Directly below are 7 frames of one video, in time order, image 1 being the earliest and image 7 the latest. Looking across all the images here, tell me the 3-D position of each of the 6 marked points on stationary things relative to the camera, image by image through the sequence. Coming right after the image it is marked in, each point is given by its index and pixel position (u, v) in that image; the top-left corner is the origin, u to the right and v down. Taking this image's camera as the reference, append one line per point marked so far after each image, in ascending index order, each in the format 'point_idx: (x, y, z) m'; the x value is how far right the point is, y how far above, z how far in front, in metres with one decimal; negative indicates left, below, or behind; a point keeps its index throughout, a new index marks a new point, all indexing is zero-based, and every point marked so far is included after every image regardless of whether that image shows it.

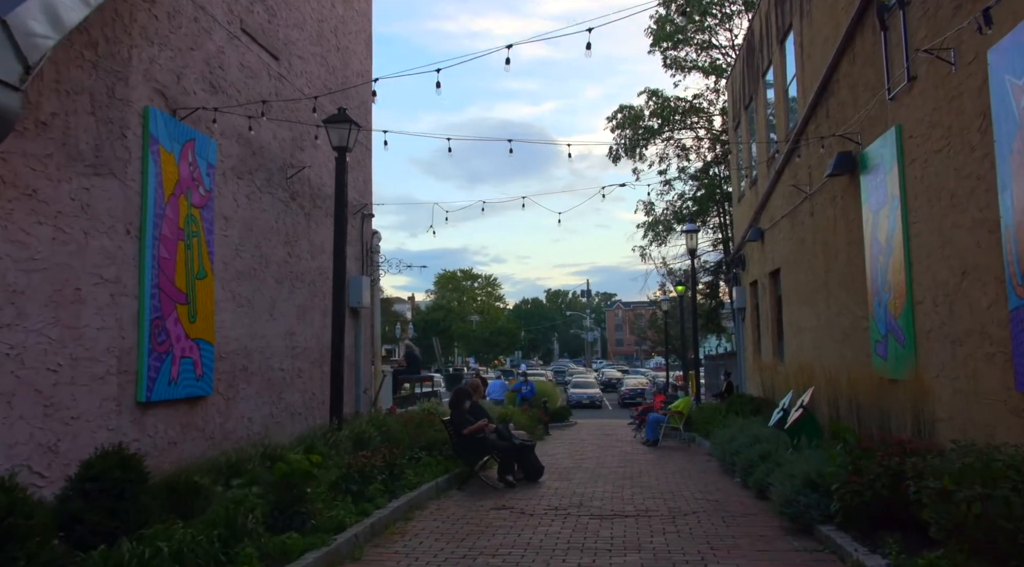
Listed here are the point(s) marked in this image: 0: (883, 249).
0: (+4.0, +0.4, +9.2) m
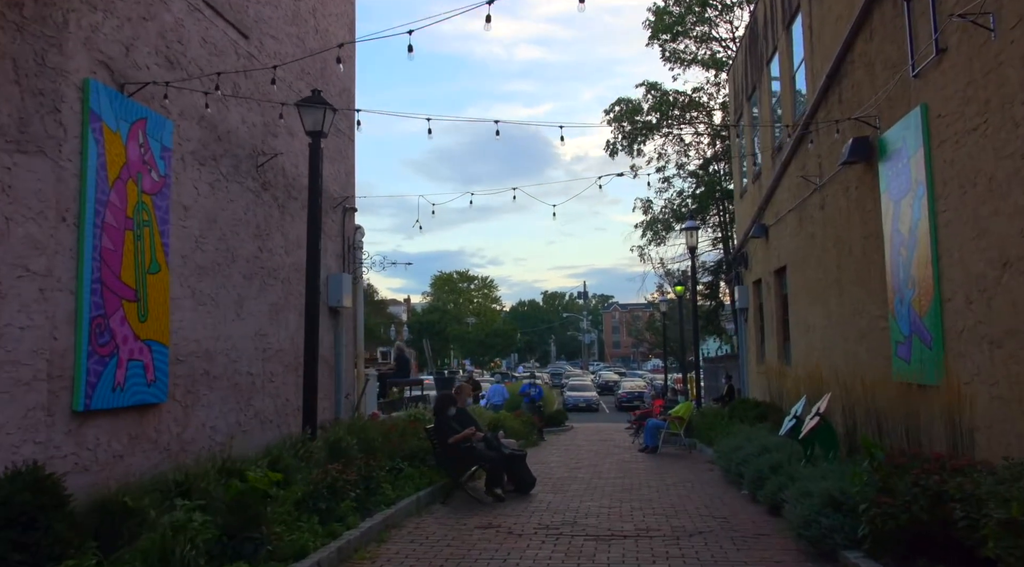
0: (+3.9, +0.4, +8.4) m
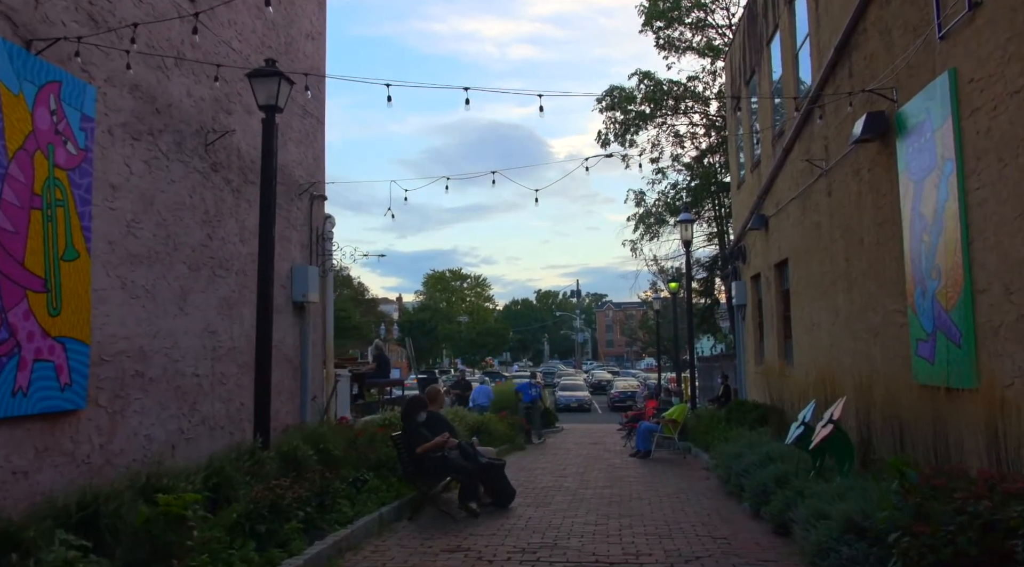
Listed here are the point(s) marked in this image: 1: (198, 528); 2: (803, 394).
0: (+3.7, +0.5, +7.4) m
1: (-2.1, -1.6, +5.5) m
2: (+4.0, -1.5, +11.5) m
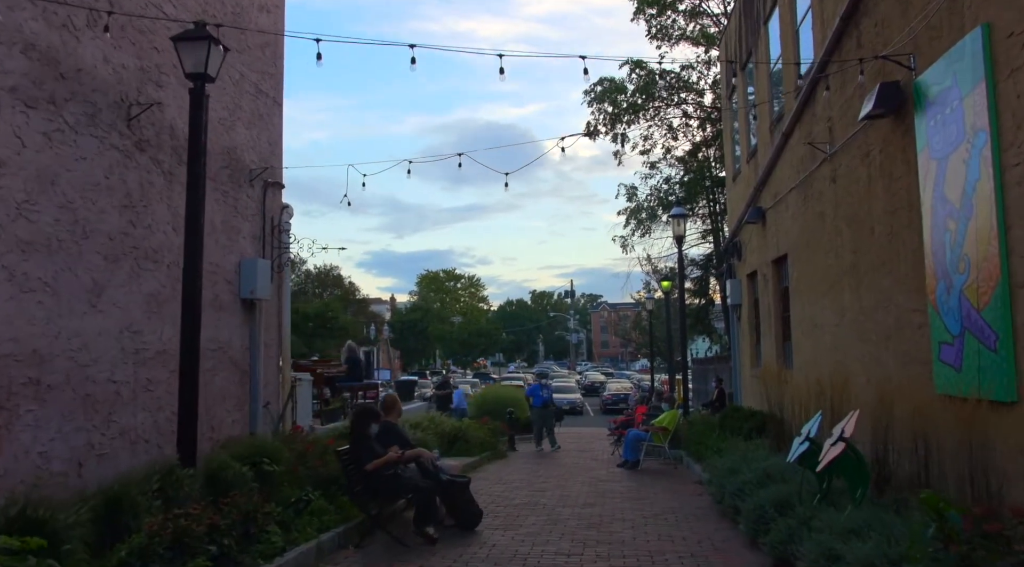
0: (+3.4, +0.5, +6.4) m
1: (-2.4, -1.6, +4.4) m
2: (+3.6, -1.5, +10.4) m
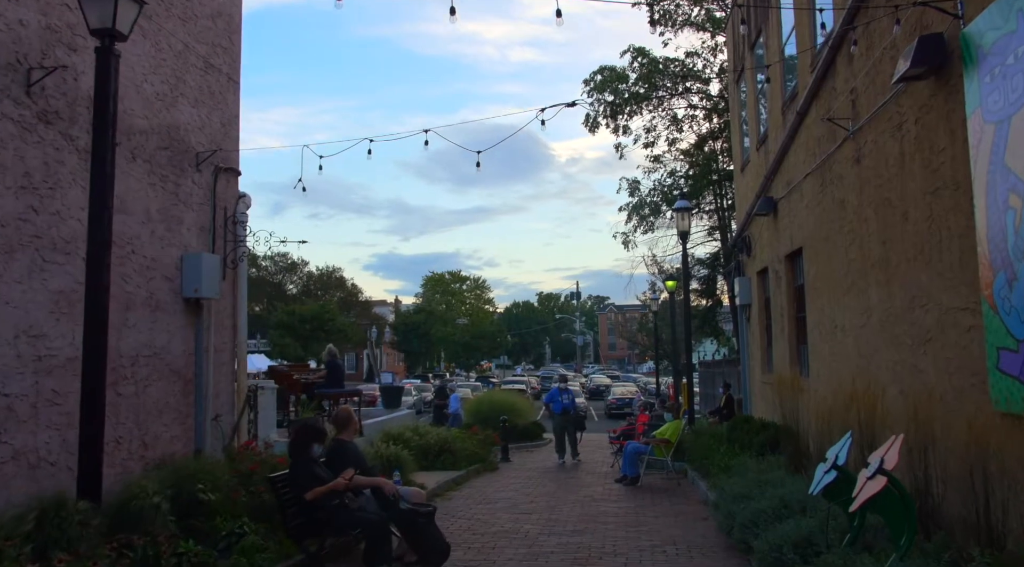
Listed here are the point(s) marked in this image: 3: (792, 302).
0: (+3.1, +0.6, +5.1) m
1: (-2.7, -1.5, +3.2) m
2: (+3.4, -1.4, +9.2) m
3: (+4.1, -0.3, +12.3) m
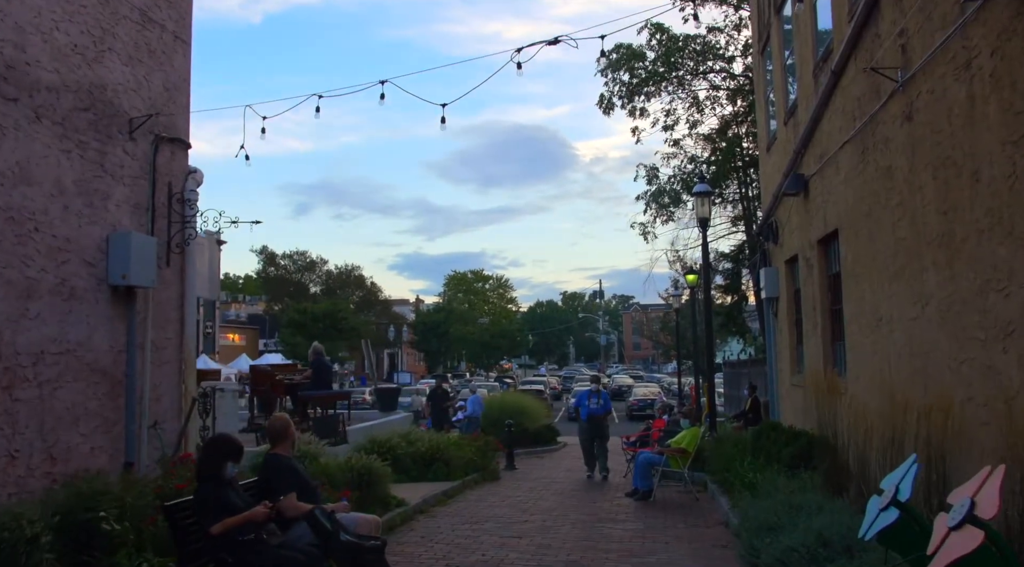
0: (+2.8, +0.7, +3.6) m
1: (-3.0, -1.4, +1.9) m
2: (+3.2, -1.3, +7.7) m
3: (+4.0, -0.1, +10.7) m
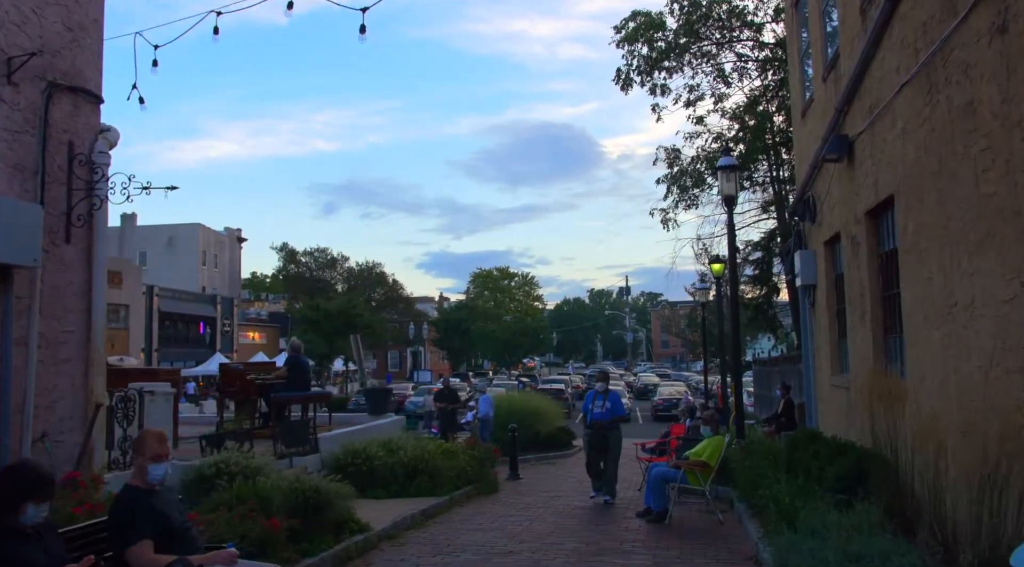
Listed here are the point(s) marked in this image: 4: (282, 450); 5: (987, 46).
0: (+2.4, +0.9, +1.8) m
1: (-3.5, -1.2, +0.3) m
2: (+3.0, -1.1, +5.8) m
3: (+3.9, +0.1, +8.9) m
4: (-2.9, -2.1, +10.5) m
5: (+3.1, +1.6, +5.5) m
